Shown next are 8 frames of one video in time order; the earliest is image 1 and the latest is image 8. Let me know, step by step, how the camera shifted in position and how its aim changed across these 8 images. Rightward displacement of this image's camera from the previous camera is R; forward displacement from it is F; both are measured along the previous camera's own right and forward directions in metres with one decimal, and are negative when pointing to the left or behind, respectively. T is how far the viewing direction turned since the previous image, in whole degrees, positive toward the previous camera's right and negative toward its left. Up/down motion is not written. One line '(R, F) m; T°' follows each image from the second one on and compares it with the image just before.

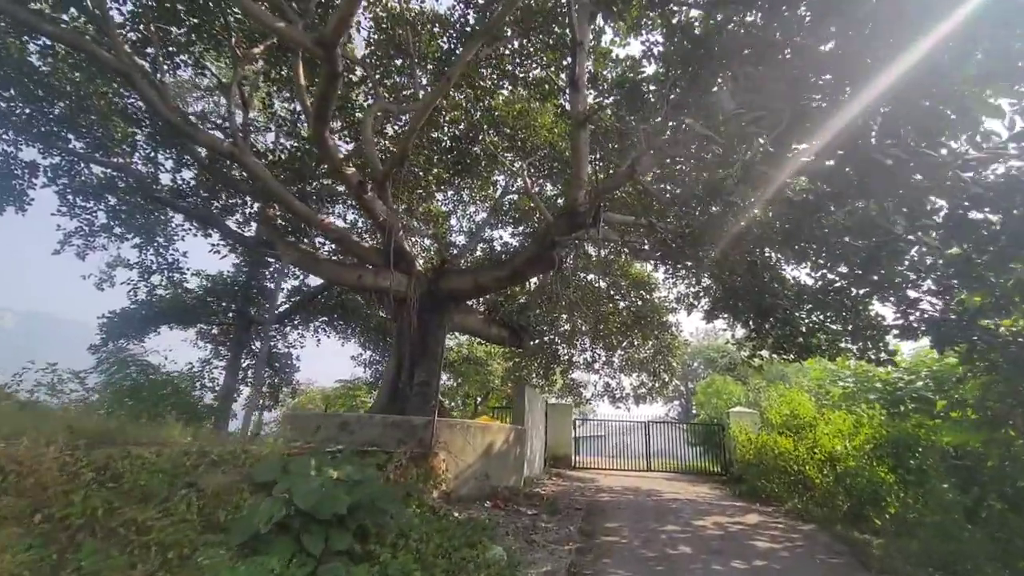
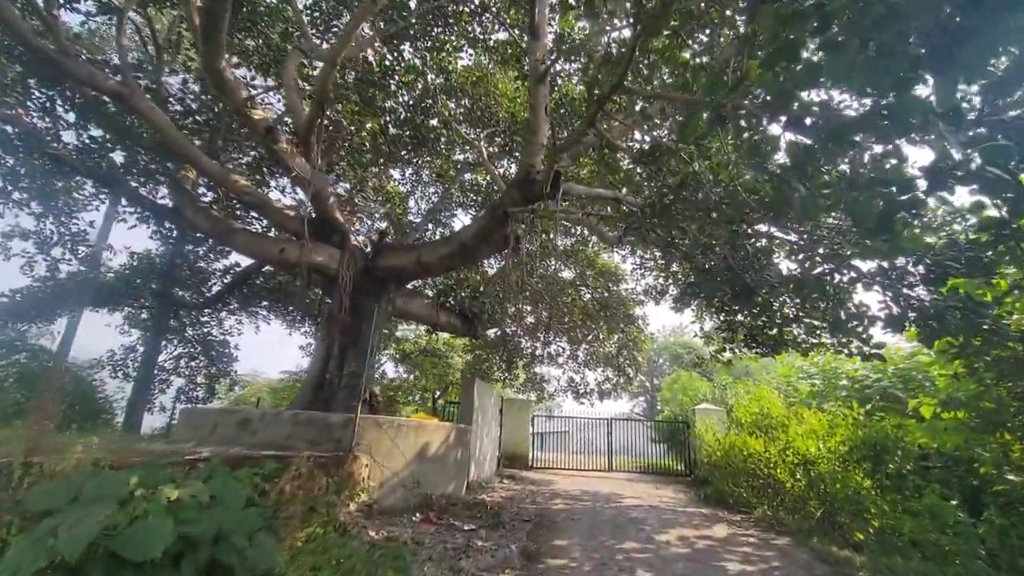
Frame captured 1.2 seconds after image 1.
(+0.3, +0.9) m; +3°
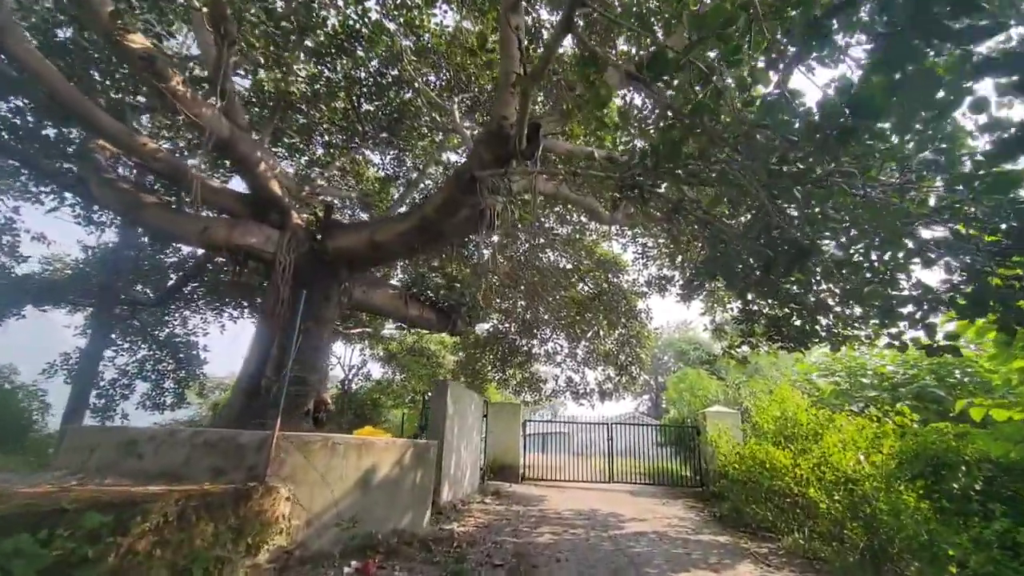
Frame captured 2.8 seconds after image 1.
(+0.3, +1.2) m; 0°
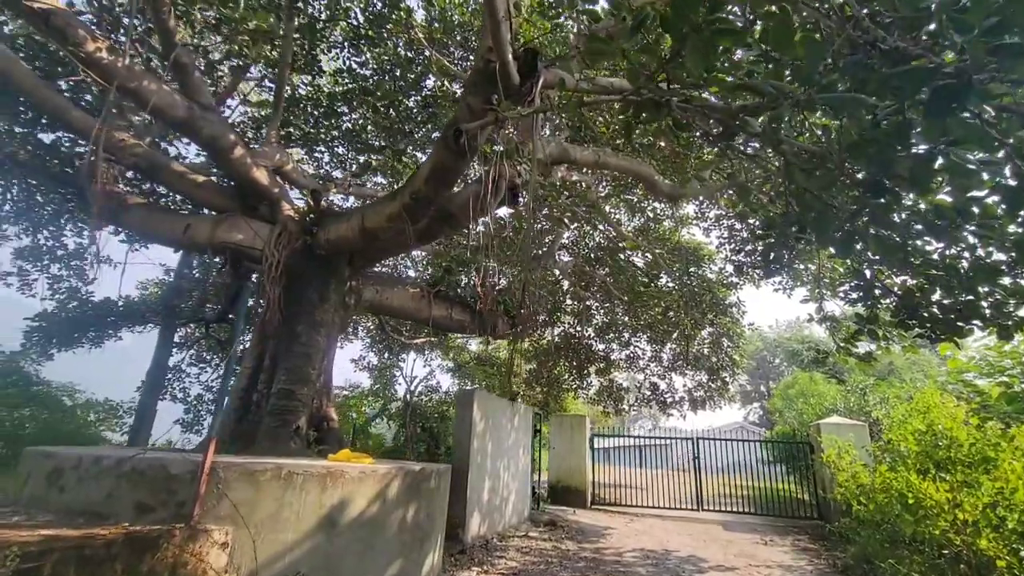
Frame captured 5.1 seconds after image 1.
(+0.7, +1.2) m; -11°
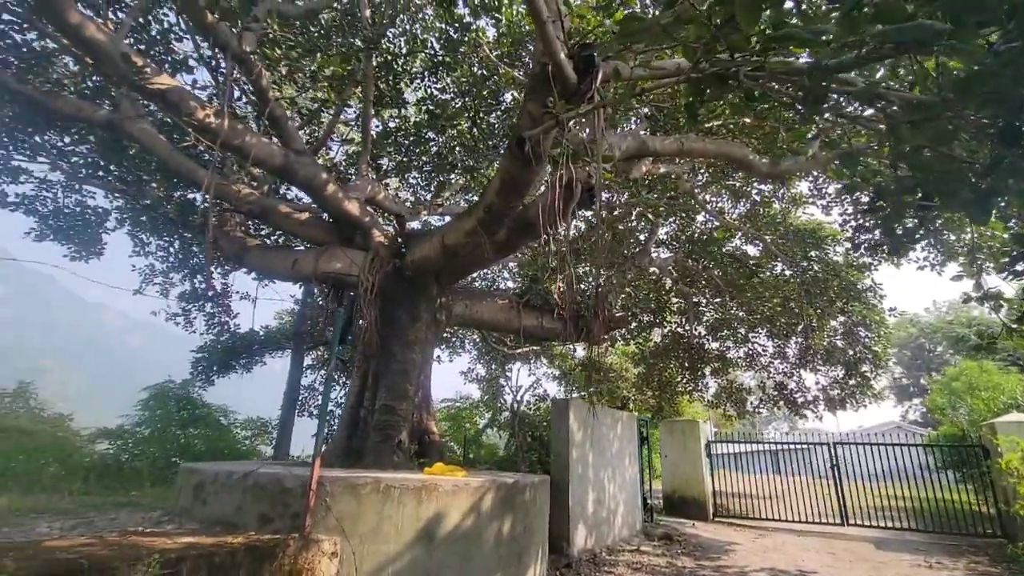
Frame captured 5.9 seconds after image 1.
(+0.2, +0.1) m; -12°
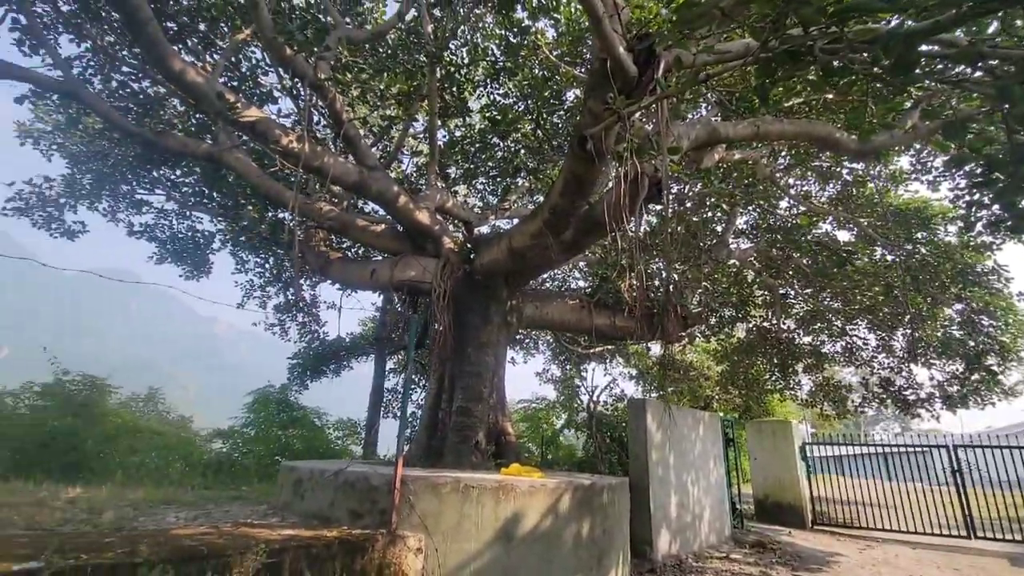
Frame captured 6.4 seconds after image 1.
(0.0, 0.0) m; -8°
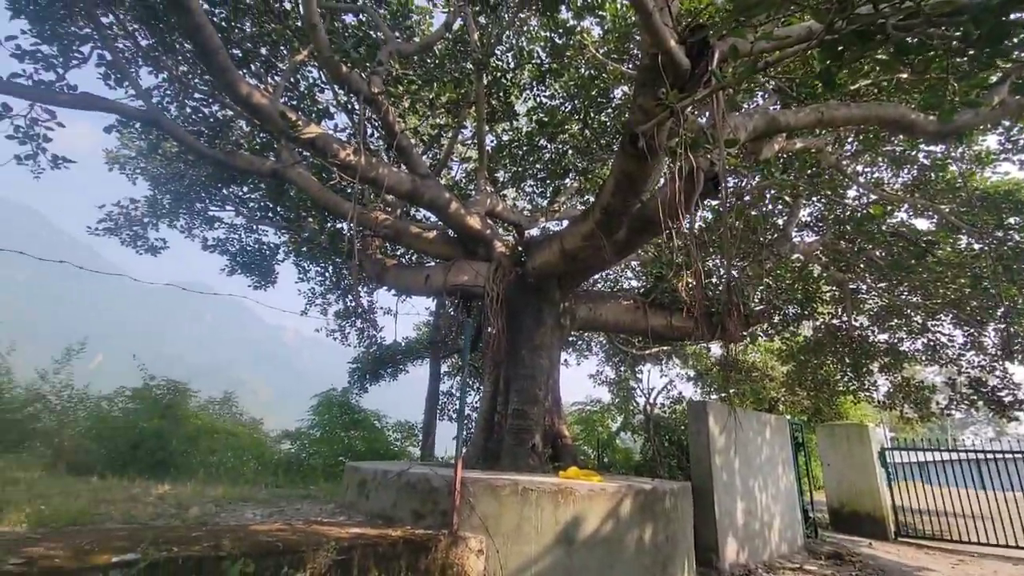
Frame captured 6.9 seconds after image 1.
(0.0, 0.0) m; -6°
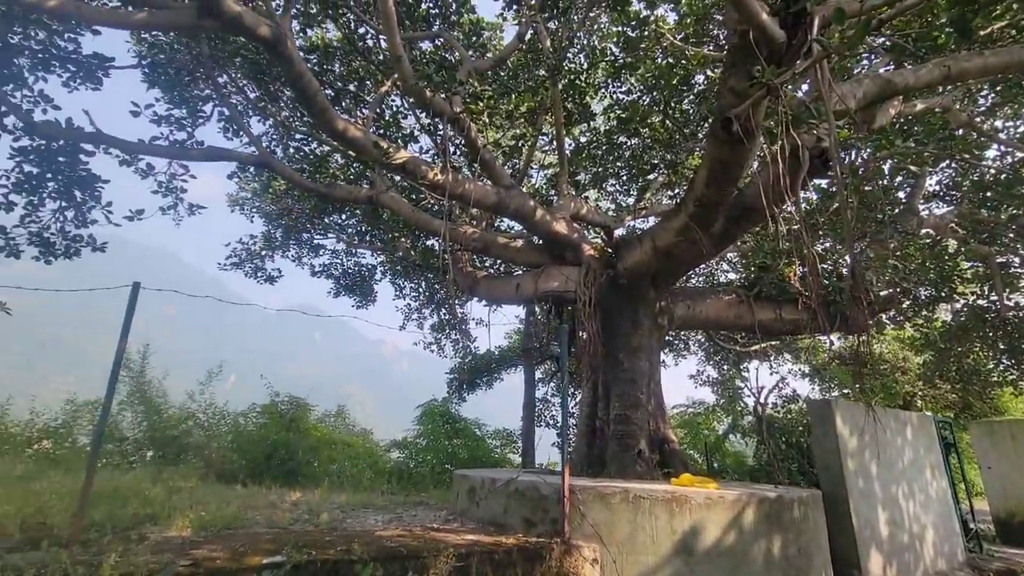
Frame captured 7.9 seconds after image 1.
(-0.1, 0.0) m; -10°
